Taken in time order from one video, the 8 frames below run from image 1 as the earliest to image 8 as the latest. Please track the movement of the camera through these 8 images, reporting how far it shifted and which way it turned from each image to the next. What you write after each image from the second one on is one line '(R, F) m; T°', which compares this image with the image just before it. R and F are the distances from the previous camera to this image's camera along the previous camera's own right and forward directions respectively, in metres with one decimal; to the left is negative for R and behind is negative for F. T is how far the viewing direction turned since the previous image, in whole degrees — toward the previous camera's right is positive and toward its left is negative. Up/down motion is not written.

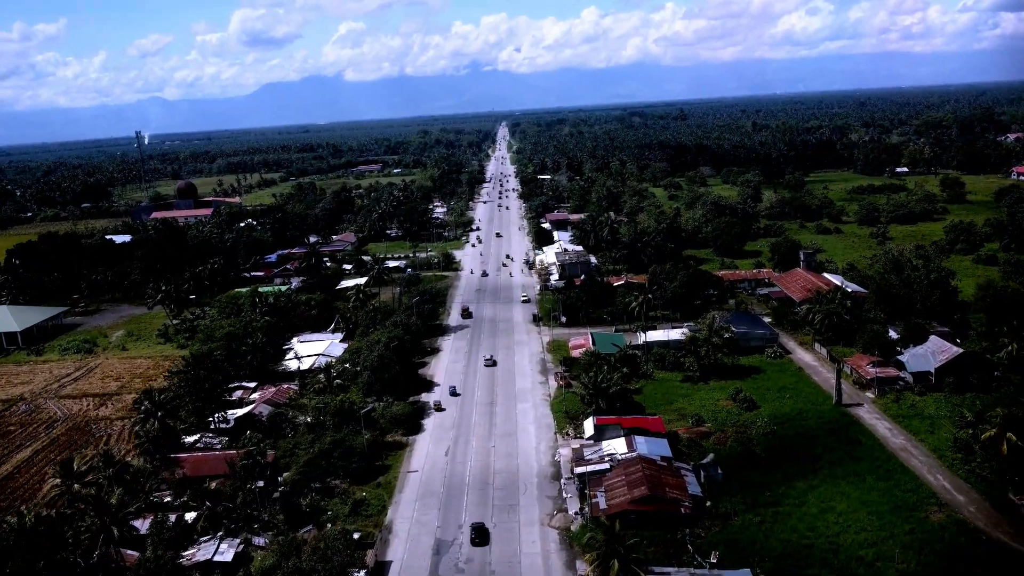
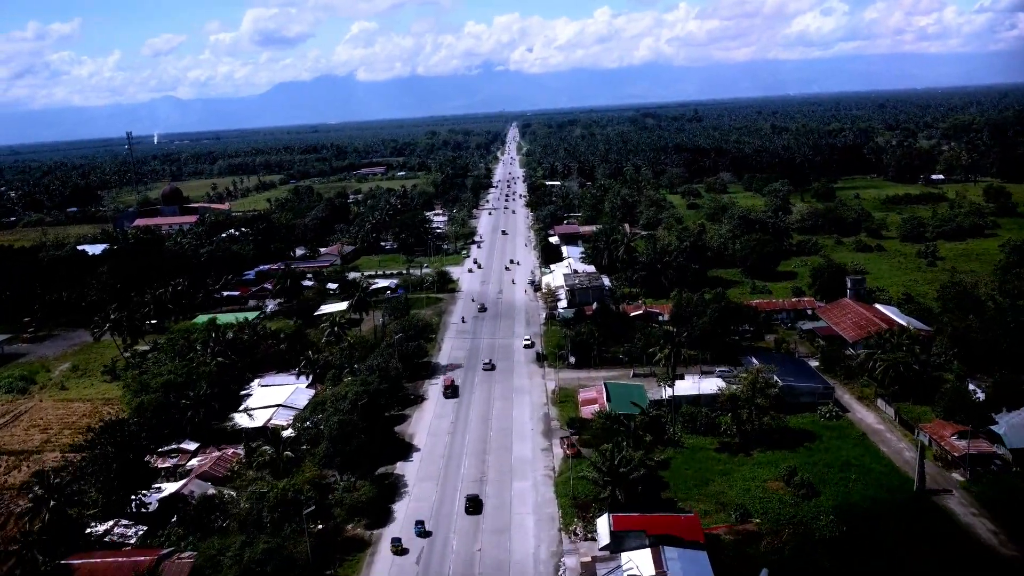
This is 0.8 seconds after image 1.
(+0.5, +7.0) m; -1°
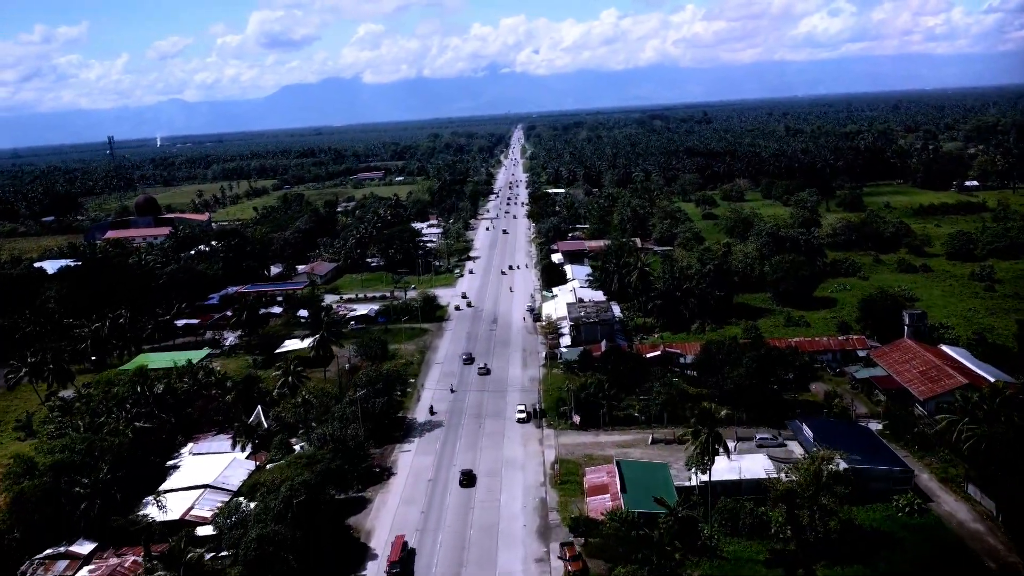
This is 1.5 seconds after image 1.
(+0.6, +7.3) m; 0°
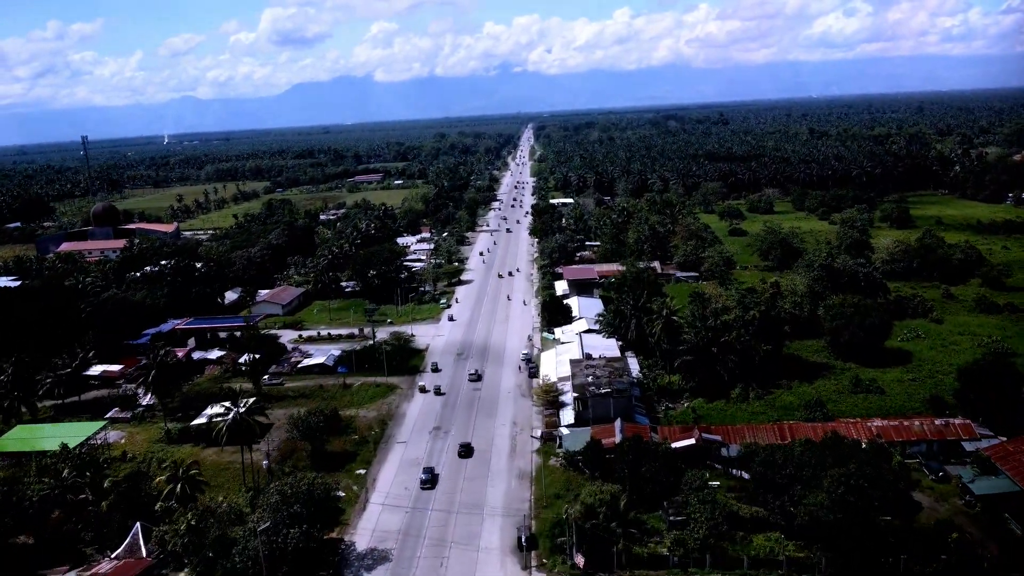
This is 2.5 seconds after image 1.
(+0.9, +10.0) m; -1°
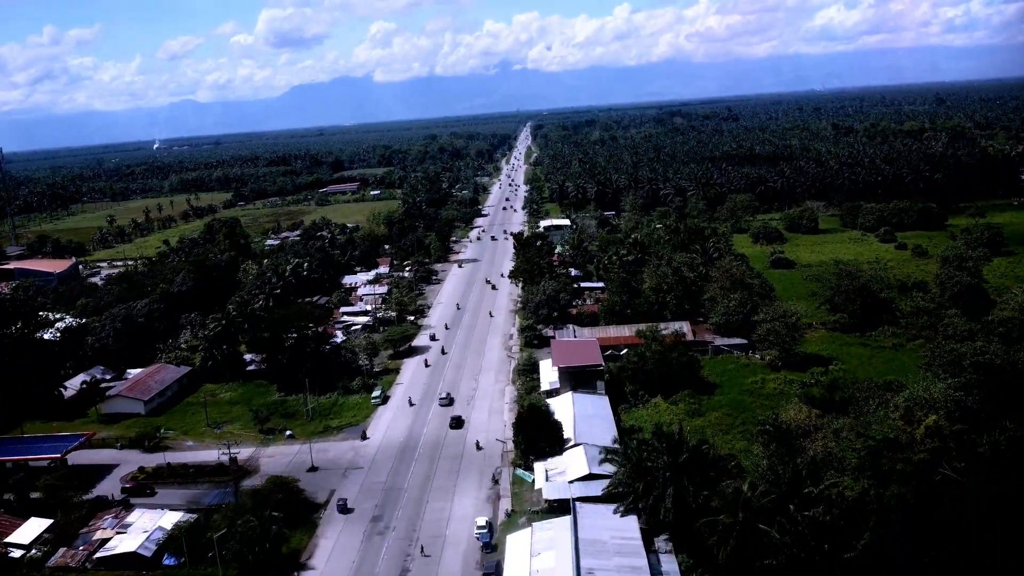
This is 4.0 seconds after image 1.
(+1.8, +17.2) m; 0°
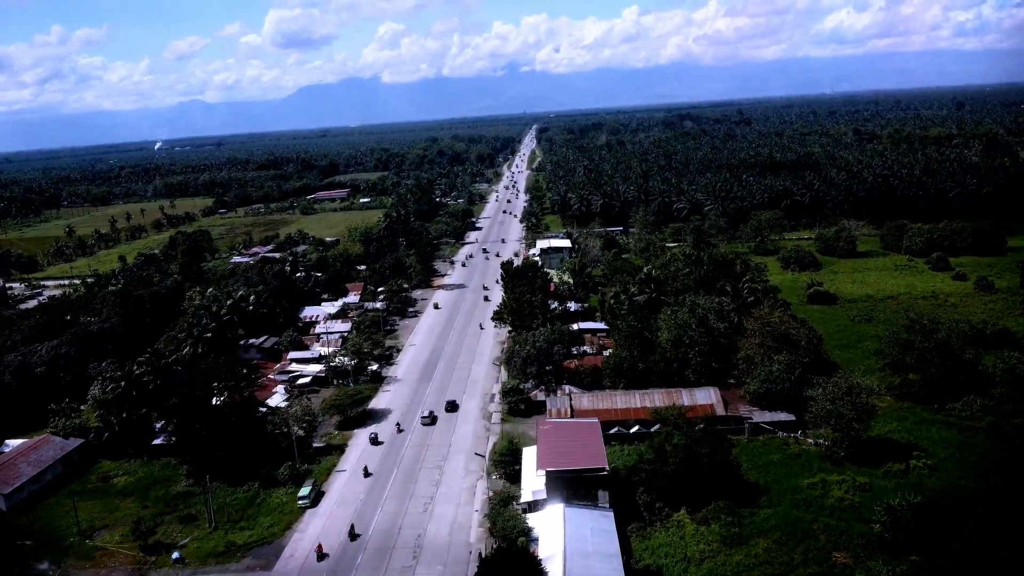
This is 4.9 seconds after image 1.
(+1.1, +9.1) m; 0°
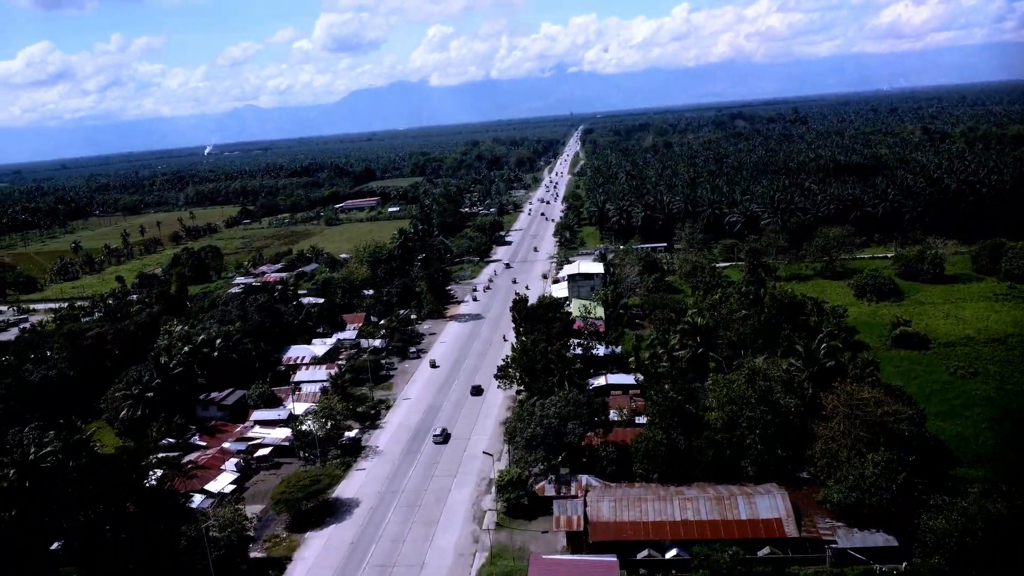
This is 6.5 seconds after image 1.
(+1.6, +8.1) m; -3°
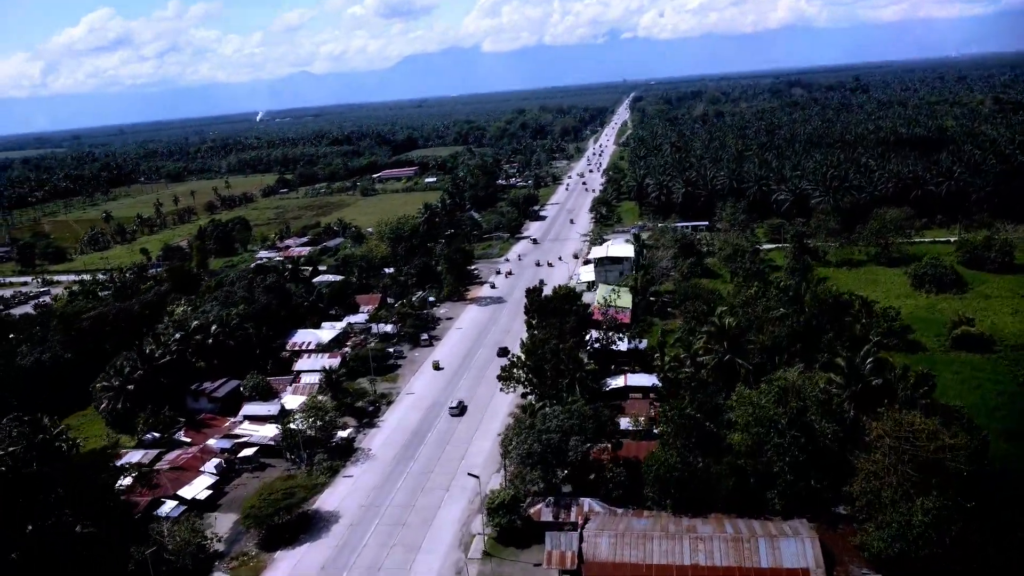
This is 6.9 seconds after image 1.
(+1.5, +3.2) m; -3°
